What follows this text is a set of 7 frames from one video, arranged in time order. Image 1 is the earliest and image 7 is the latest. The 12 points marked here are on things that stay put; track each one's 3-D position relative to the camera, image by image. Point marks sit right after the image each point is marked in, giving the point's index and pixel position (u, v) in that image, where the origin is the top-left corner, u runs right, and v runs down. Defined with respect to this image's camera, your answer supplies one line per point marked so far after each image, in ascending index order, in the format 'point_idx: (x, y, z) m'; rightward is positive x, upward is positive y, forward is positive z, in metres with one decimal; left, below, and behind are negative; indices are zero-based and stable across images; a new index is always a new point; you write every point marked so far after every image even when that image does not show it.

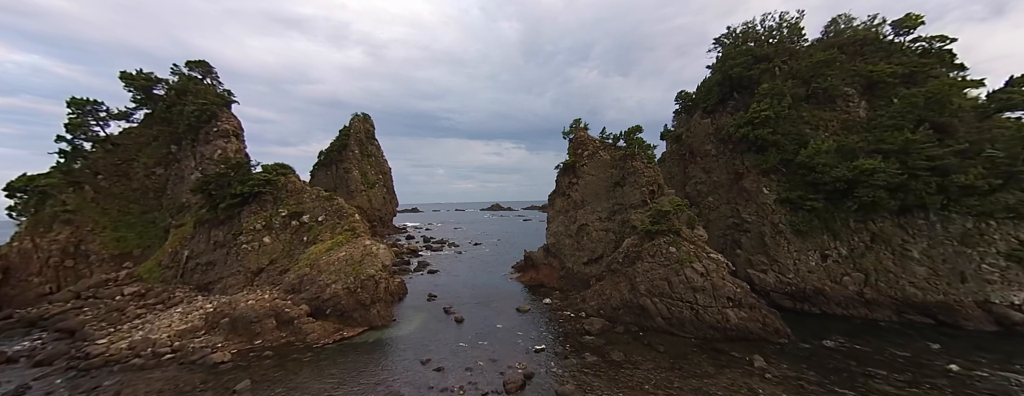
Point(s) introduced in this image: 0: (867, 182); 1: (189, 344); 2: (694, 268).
0: (+19.1, +0.8, +18.7) m
1: (-15.9, -7.2, +17.1) m
2: (+8.9, -3.4, +16.9) m
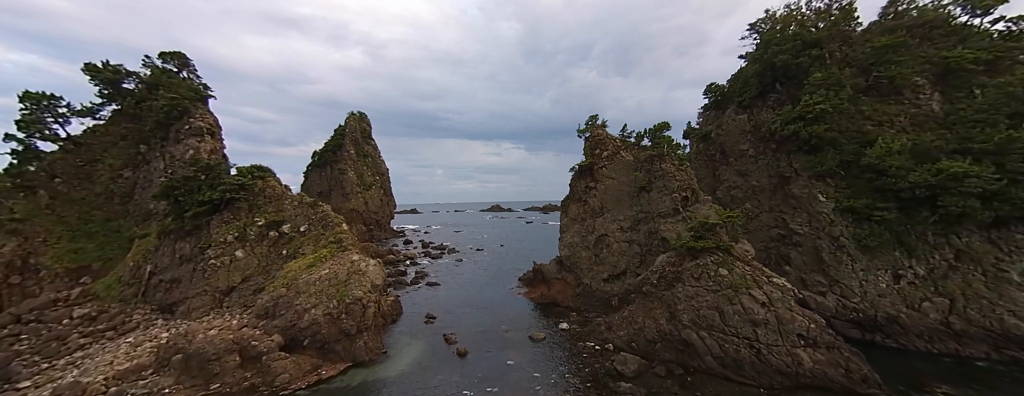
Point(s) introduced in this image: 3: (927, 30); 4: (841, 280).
0: (+19.7, +0.4, +15.5) m
1: (-15.3, -7.6, +13.8) m
2: (+9.5, -3.9, +13.7) m
3: (+23.3, +9.4, +19.5) m
4: (+16.5, -4.1, +17.4) m
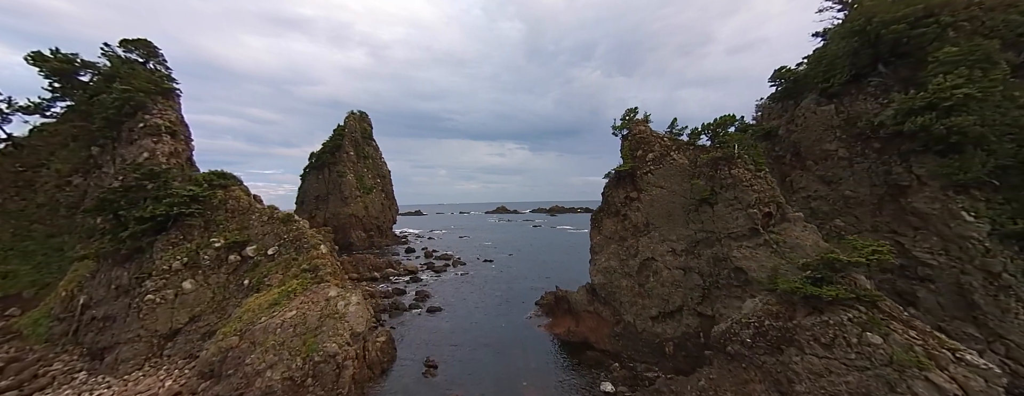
0: (+20.8, -0.3, +10.4) m
1: (-14.3, -8.4, +9.2) m
2: (+10.5, -4.6, +8.7) m
3: (+24.3, +8.7, +14.3) m
4: (+17.5, -4.8, +12.3) m
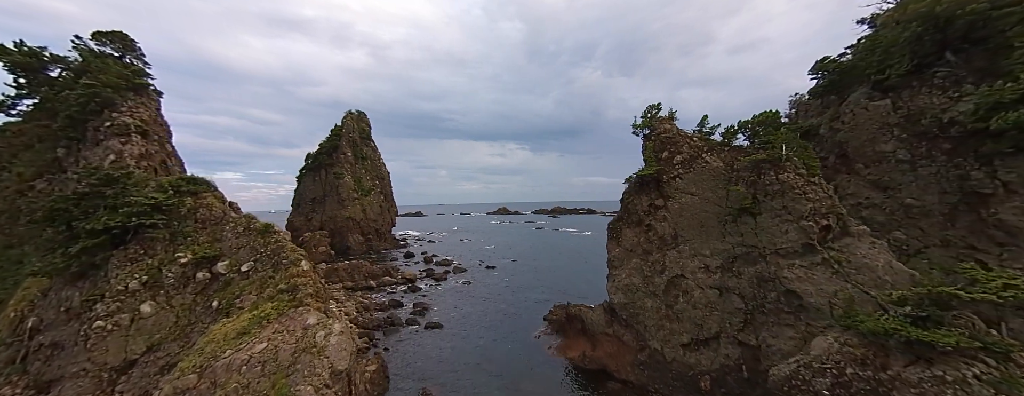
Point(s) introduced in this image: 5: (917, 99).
0: (+21.2, -0.7, +8.0) m
1: (-13.9, -8.8, +6.9) m
2: (+10.9, -5.0, +6.4) m
3: (+24.7, +8.3, +12.0) m
4: (+17.9, -5.2, +10.0) m
5: (+17.5, +4.2, +14.9) m
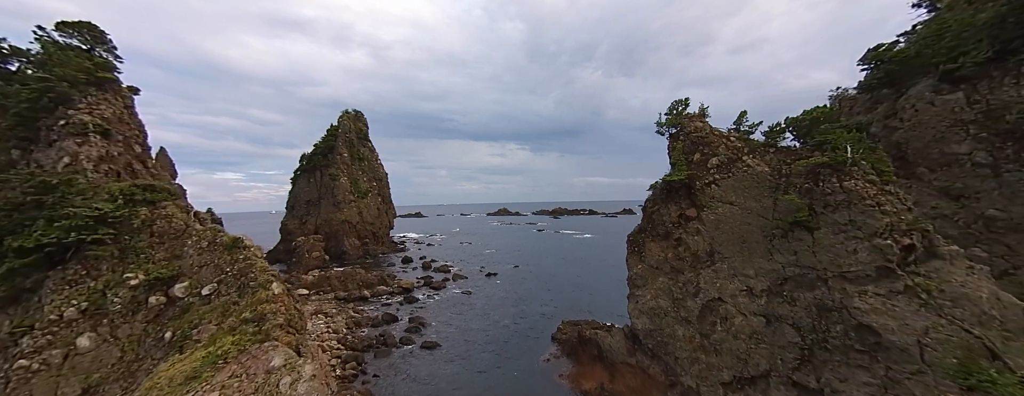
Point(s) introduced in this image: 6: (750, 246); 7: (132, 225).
0: (+21.5, -1.1, +5.6) m
1: (-13.6, -9.2, +4.6) m
2: (+11.2, -5.4, +4.0) m
3: (+25.0, +7.9, +9.6) m
4: (+18.2, -5.6, +7.6) m
5: (+17.8, +3.8, +12.5) m
6: (+9.0, -1.8, +13.1) m
7: (-15.6, -1.1, +14.3) m
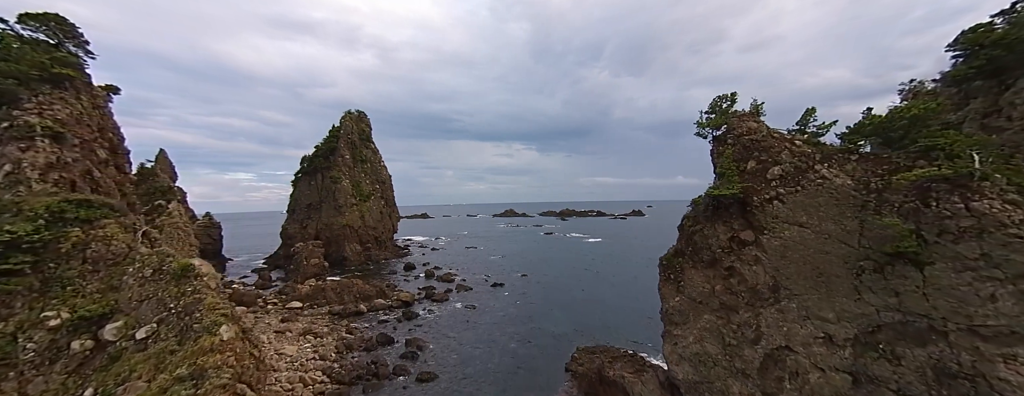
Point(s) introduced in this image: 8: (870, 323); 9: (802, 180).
0: (+21.6, -1.7, +2.5) m
1: (-13.4, -9.8, +2.0) m
2: (+11.3, -6.0, +1.0) m
3: (+25.3, +7.3, +6.3) m
4: (+18.4, -6.2, +4.5) m
5: (+18.1, +3.2, +9.4) m
6: (+9.3, -2.5, +10.2) m
7: (-15.3, -1.7, +11.8) m
8: (+9.9, -3.4, +9.4) m
9: (+9.2, +0.6, +11.1) m
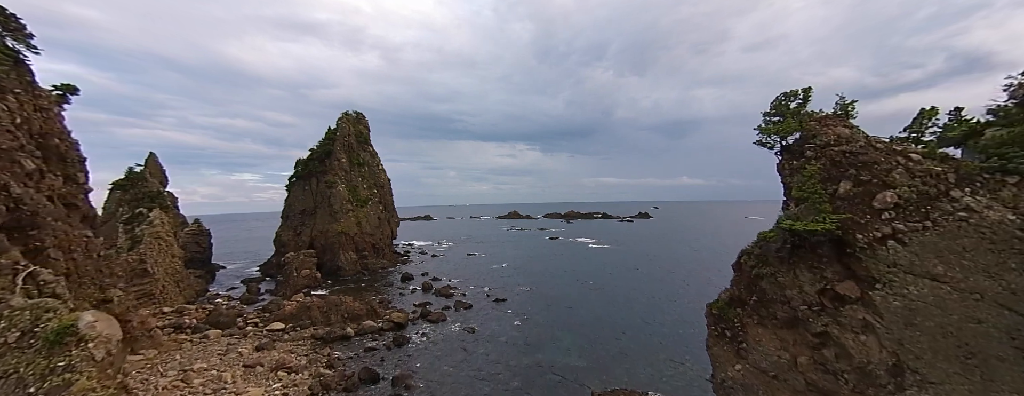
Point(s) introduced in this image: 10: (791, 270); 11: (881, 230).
0: (+21.6, -2.6, -1.1) m
1: (-13.5, -10.7, -1.1) m
2: (+11.3, -6.9, -2.4) m
3: (+25.2, +6.4, +2.8) m
4: (+18.4, -7.1, +0.9) m
5: (+18.1, +2.3, +5.9) m
6: (+9.3, -3.4, +6.8) m
7: (-15.3, -2.6, +8.7) m
8: (+9.9, -4.3, +6.0) m
9: (+9.3, -0.3, +7.7) m
10: (+7.3, -1.8, +9.4) m
11: (+8.5, -0.7, +8.1) m
